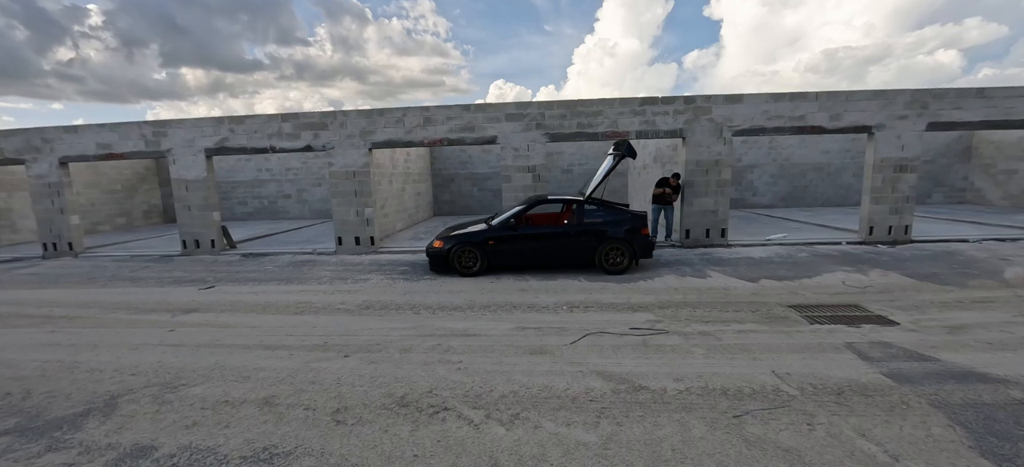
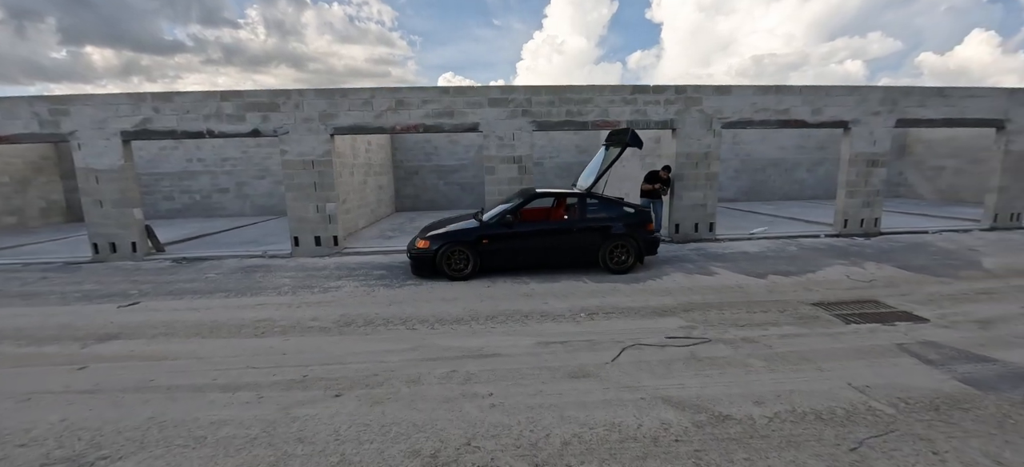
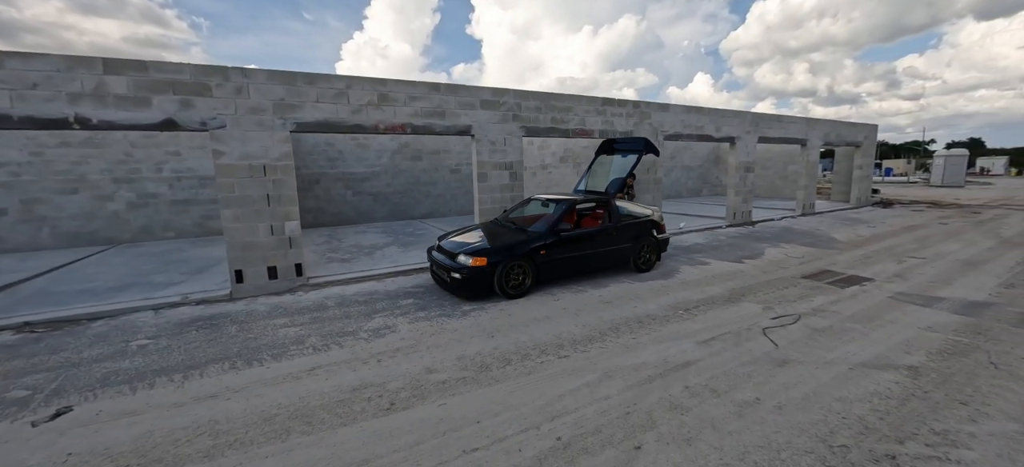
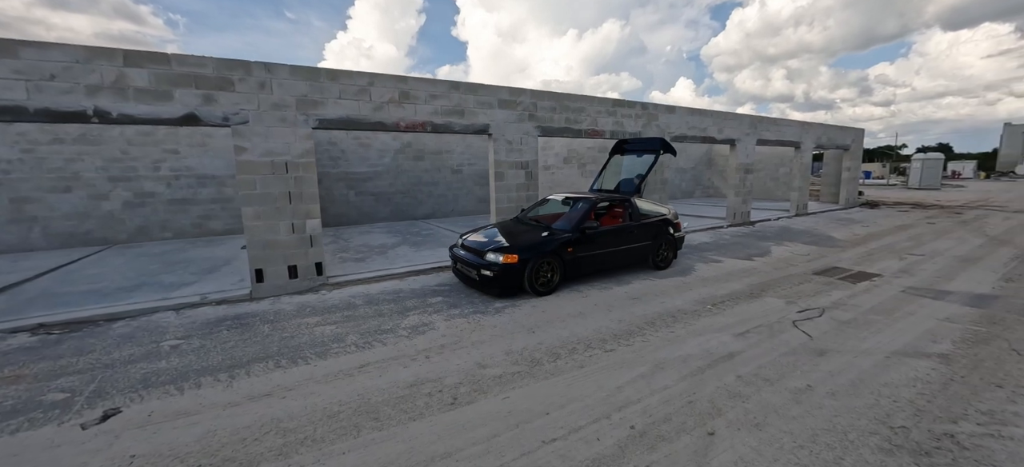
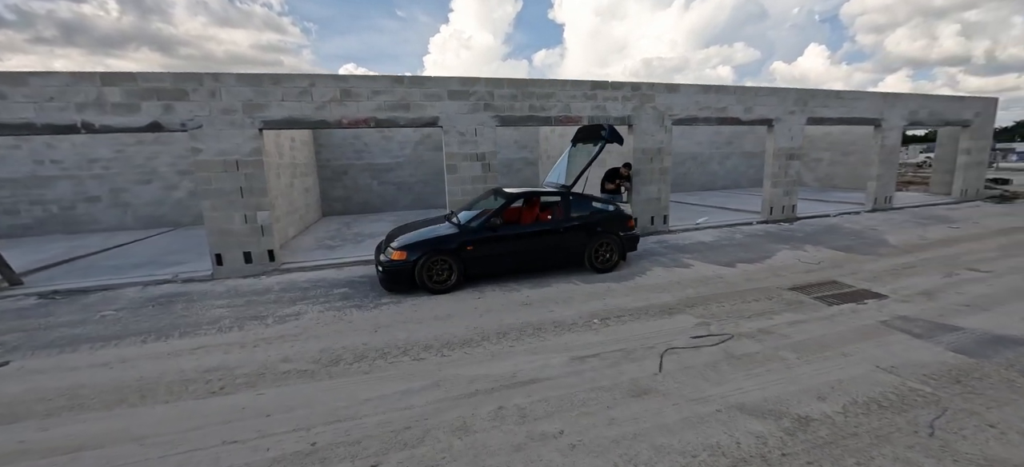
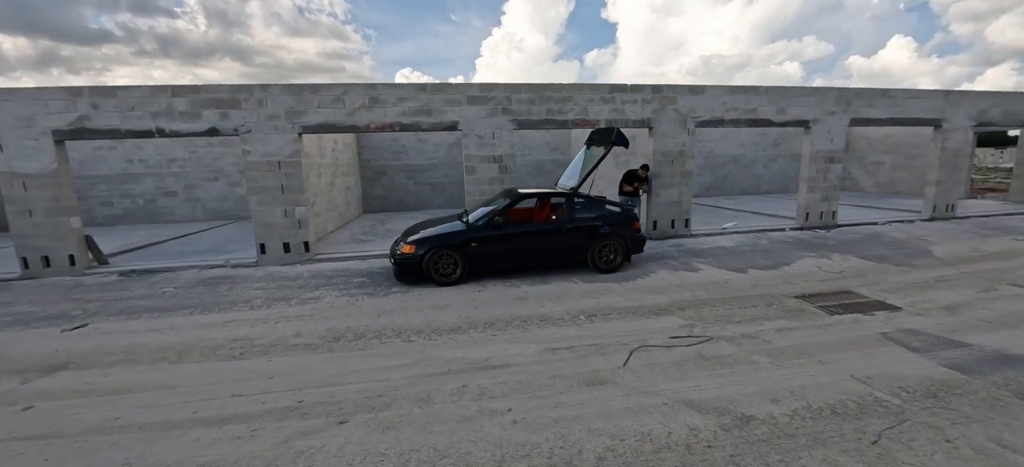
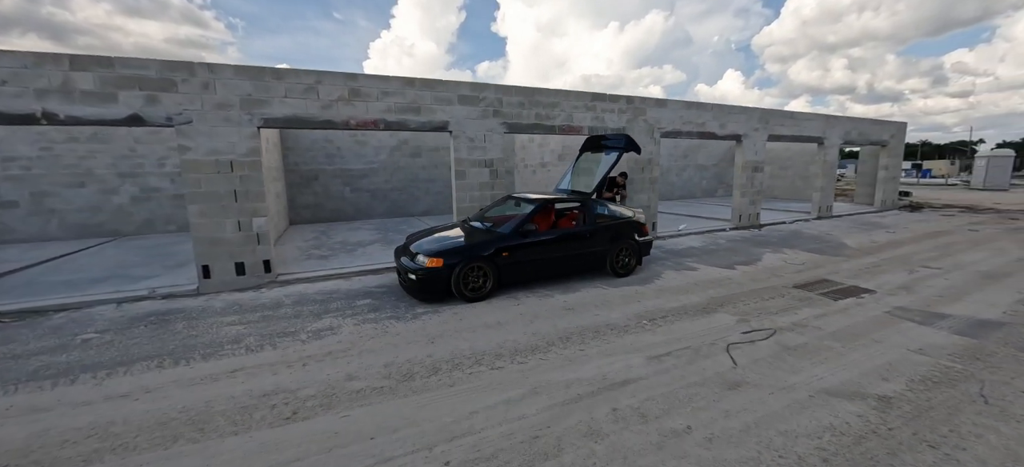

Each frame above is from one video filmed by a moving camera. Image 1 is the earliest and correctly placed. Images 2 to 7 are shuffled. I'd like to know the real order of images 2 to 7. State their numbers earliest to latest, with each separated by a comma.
2, 6, 5, 7, 3, 4
